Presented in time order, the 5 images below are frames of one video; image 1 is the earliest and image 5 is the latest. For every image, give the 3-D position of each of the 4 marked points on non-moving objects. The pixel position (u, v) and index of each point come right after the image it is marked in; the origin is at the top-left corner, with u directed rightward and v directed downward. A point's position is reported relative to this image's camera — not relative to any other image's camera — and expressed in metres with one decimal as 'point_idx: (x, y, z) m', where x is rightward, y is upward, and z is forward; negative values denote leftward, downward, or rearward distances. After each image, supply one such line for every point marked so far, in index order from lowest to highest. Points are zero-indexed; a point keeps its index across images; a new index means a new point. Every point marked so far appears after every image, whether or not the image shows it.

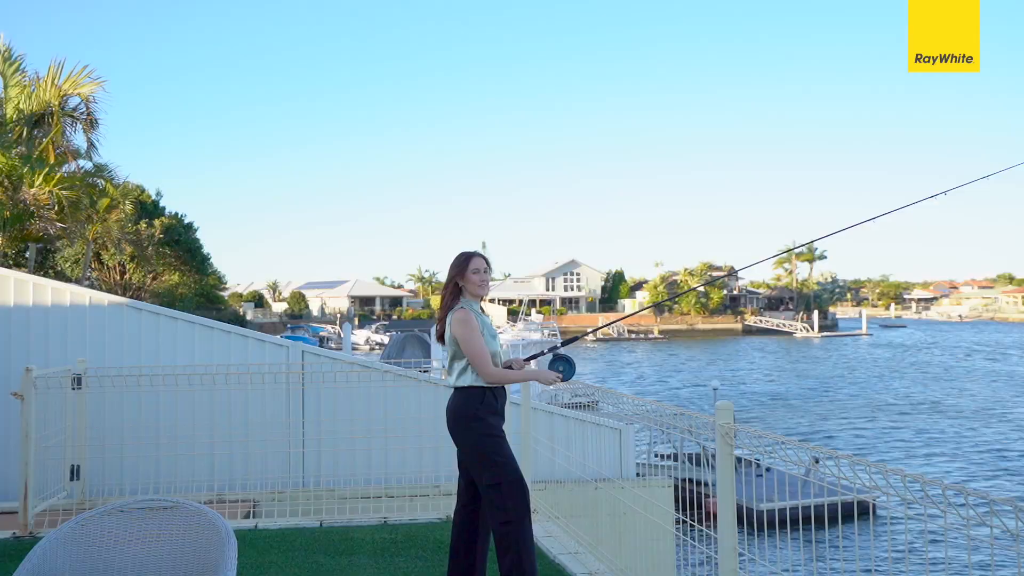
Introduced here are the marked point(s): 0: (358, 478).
0: (-1.2, -1.4, +6.8) m
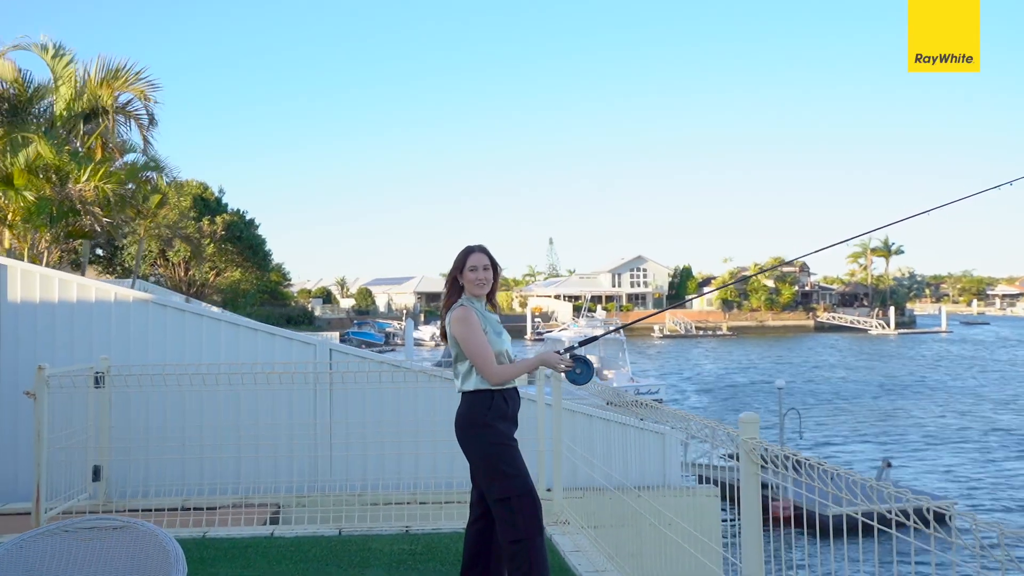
0: (-0.9, -1.4, +6.5) m
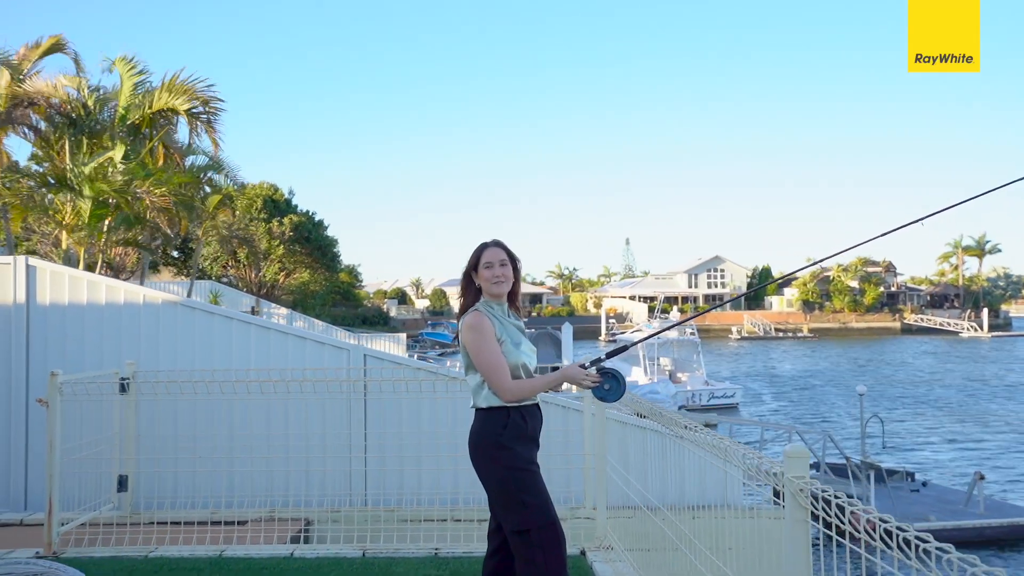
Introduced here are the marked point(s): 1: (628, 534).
0: (-0.6, -1.4, +6.1) m
1: (+0.8, -1.6, +5.9) m
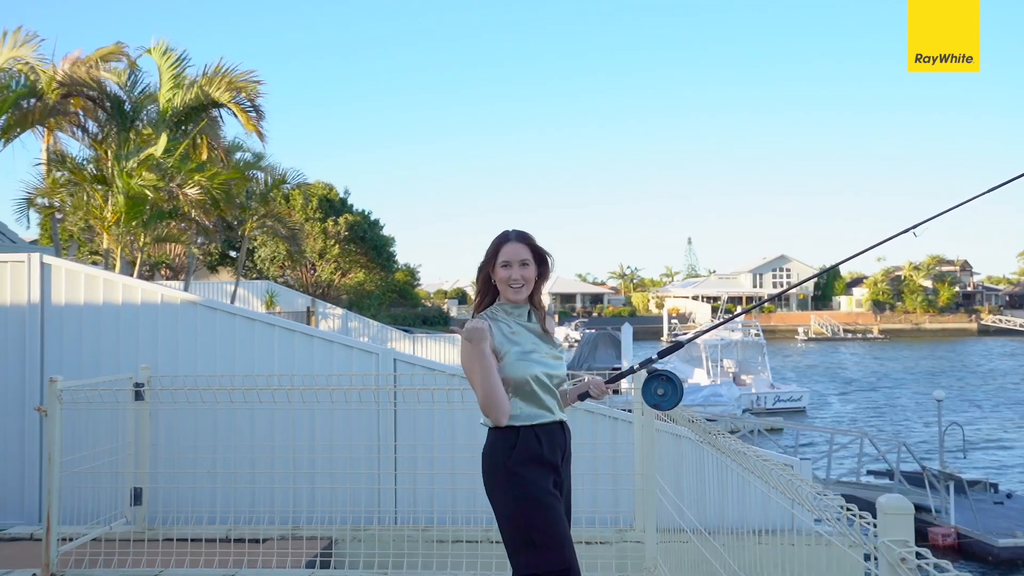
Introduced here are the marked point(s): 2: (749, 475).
0: (-0.4, -1.4, +5.6) m
1: (+1.0, -1.6, +5.3) m
2: (+1.1, -0.9, +4.2) m
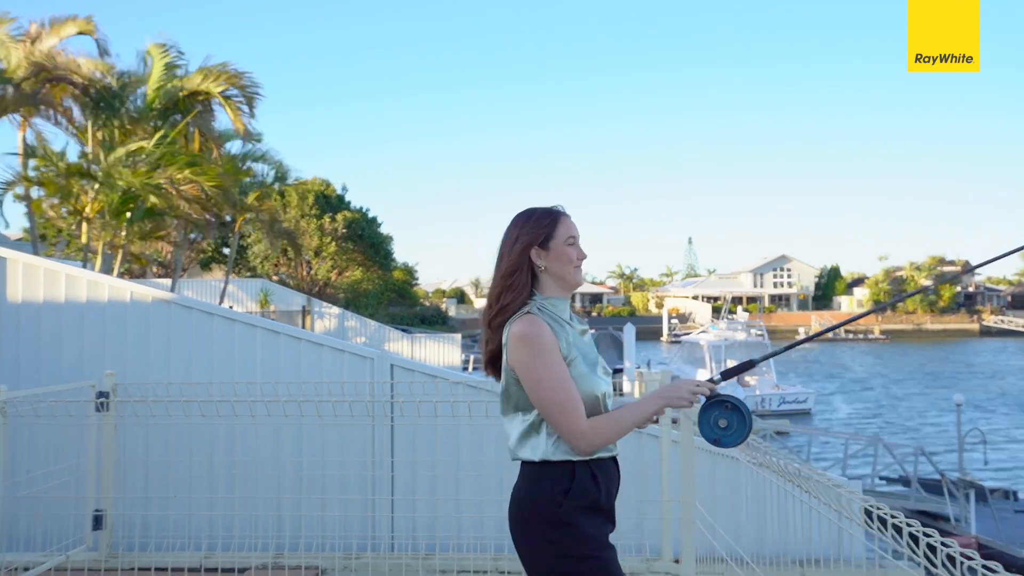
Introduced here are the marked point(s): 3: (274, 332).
0: (-0.3, -1.4, +4.9) m
1: (+1.1, -1.6, +4.6) m
2: (+1.2, -0.9, +3.6) m
3: (-1.6, -0.3, +6.4) m
